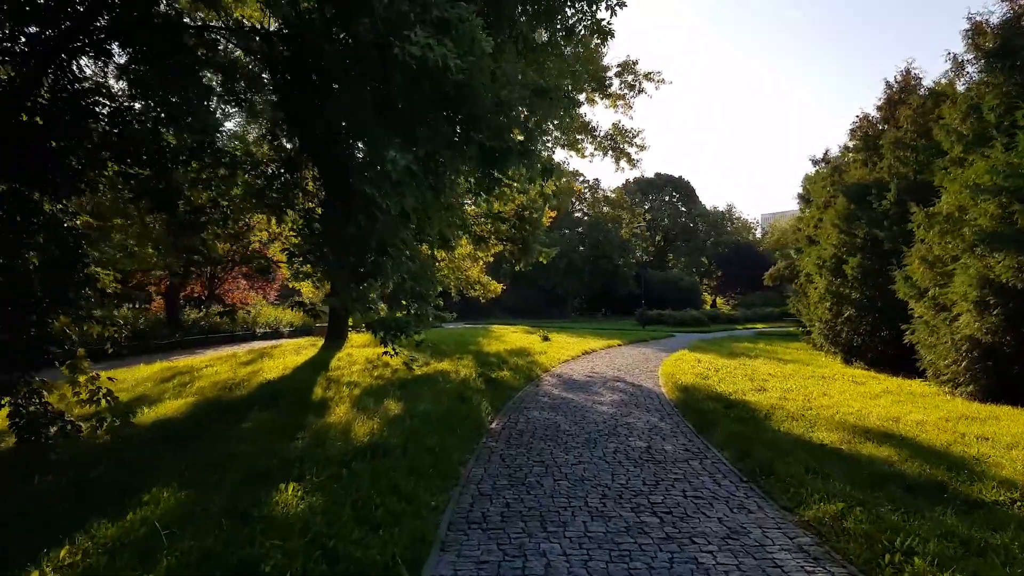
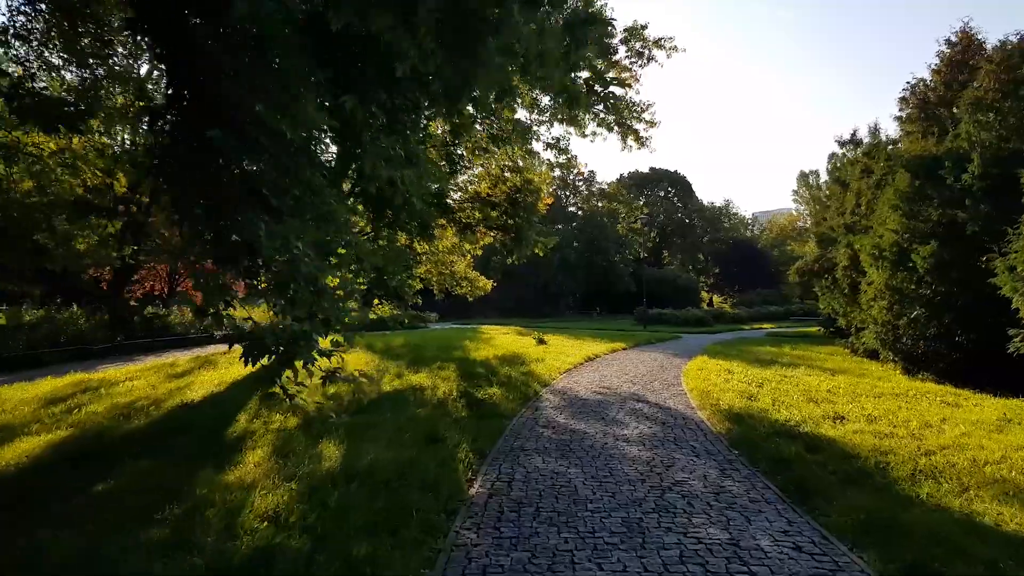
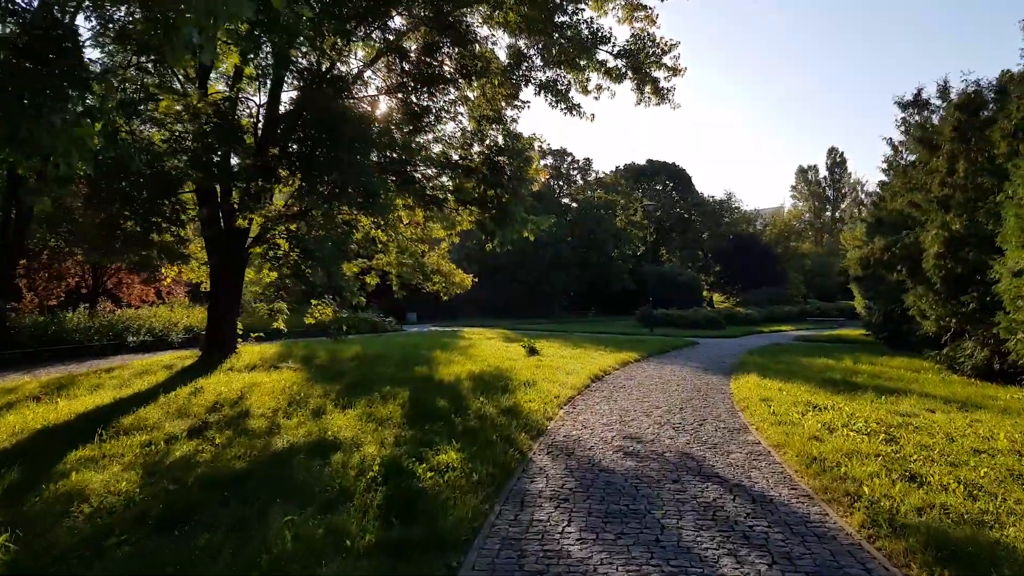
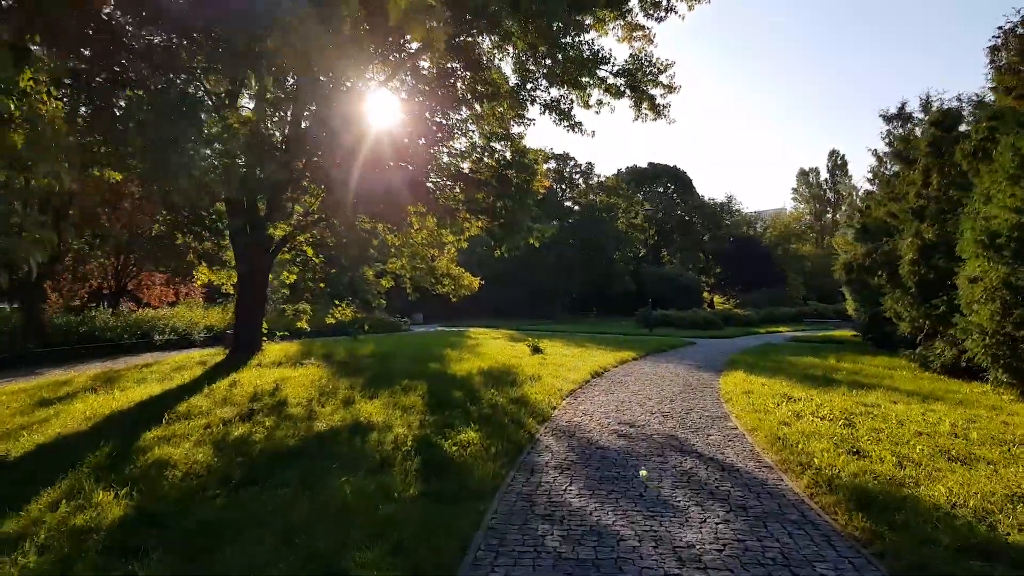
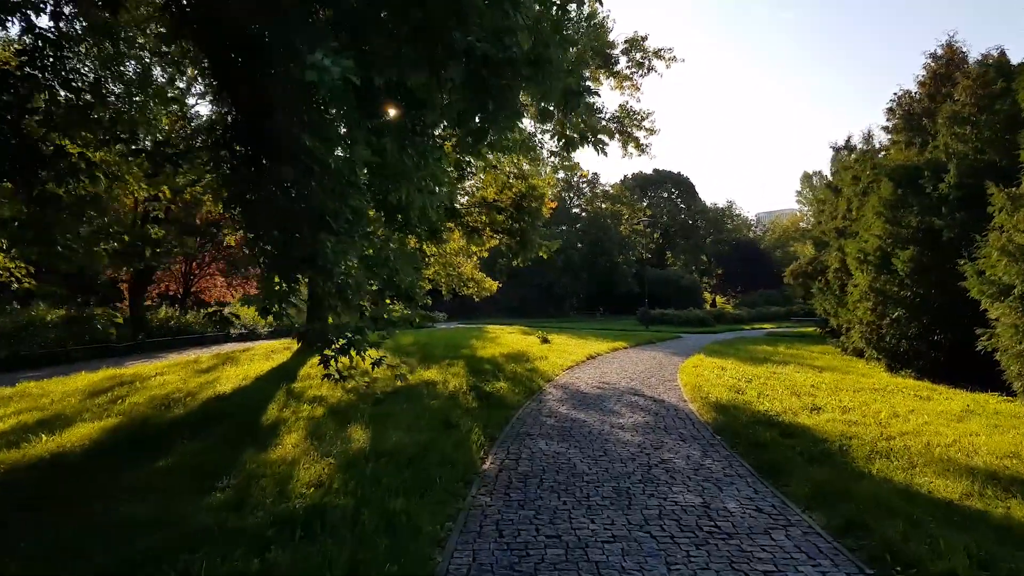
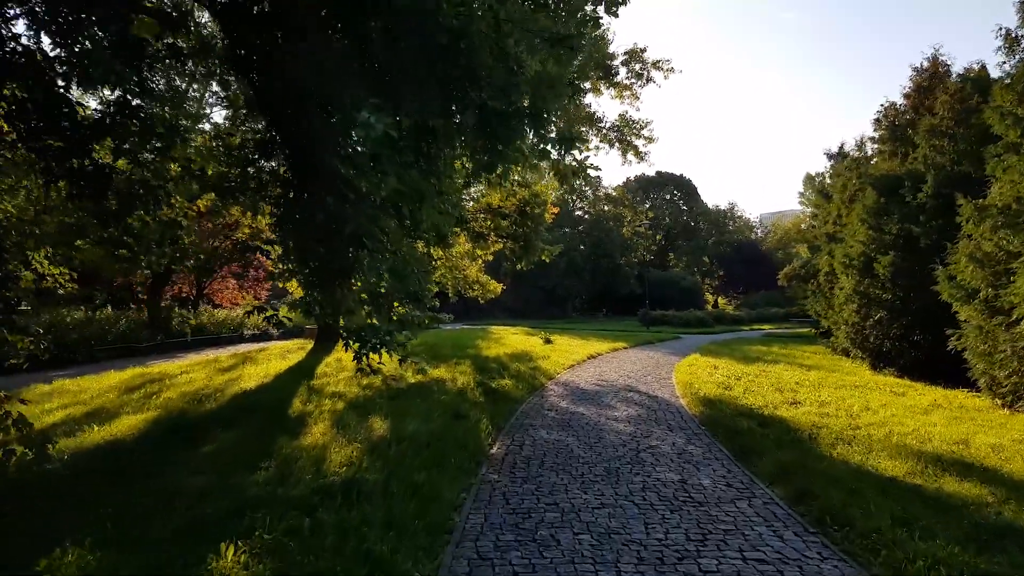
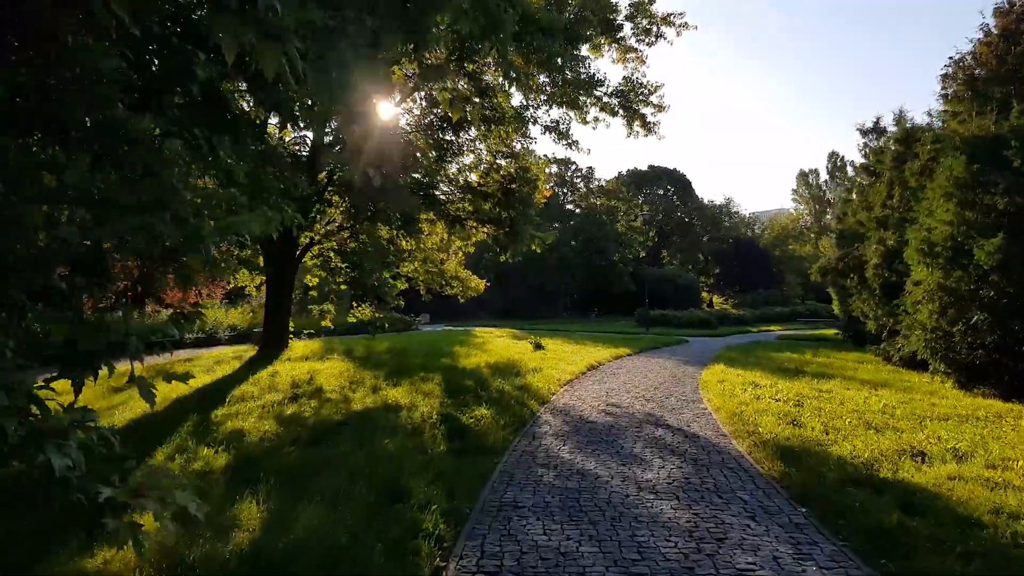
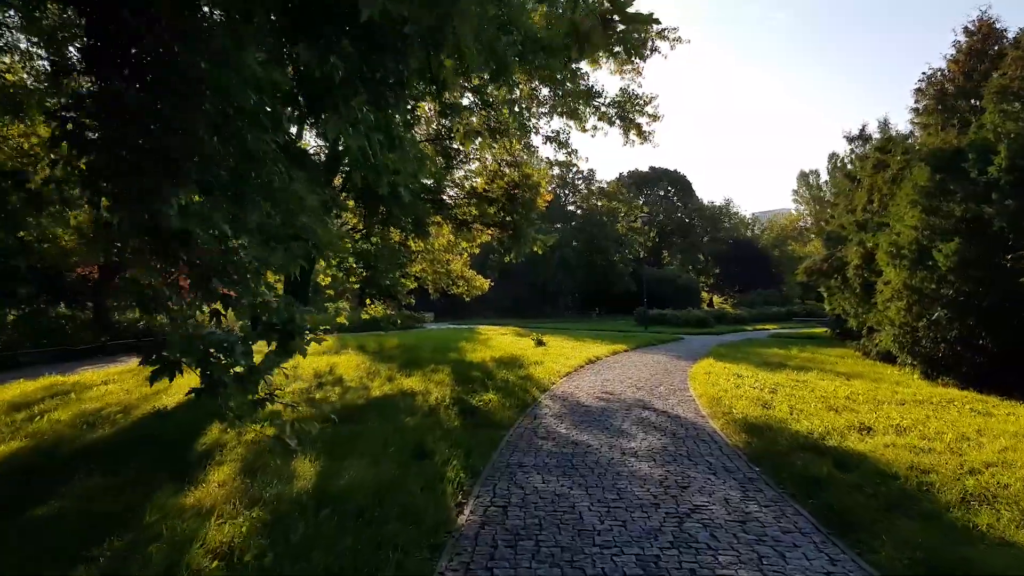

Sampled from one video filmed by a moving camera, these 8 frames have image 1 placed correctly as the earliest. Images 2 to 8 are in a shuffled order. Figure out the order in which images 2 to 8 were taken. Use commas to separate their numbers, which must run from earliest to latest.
6, 5, 2, 8, 7, 4, 3
